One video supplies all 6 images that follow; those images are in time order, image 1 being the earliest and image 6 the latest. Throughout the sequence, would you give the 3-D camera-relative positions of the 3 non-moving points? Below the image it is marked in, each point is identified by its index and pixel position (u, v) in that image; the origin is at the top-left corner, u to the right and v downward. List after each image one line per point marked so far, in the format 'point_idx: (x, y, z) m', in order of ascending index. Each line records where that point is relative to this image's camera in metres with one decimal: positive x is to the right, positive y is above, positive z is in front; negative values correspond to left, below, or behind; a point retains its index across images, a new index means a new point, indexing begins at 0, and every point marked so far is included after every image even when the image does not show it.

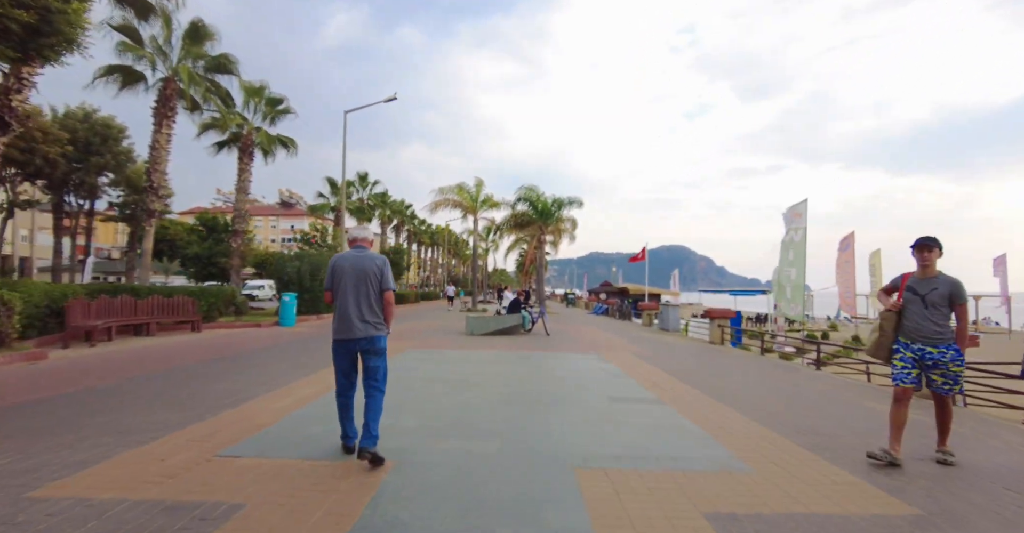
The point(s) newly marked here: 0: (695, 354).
0: (+4.8, -2.3, +11.8) m
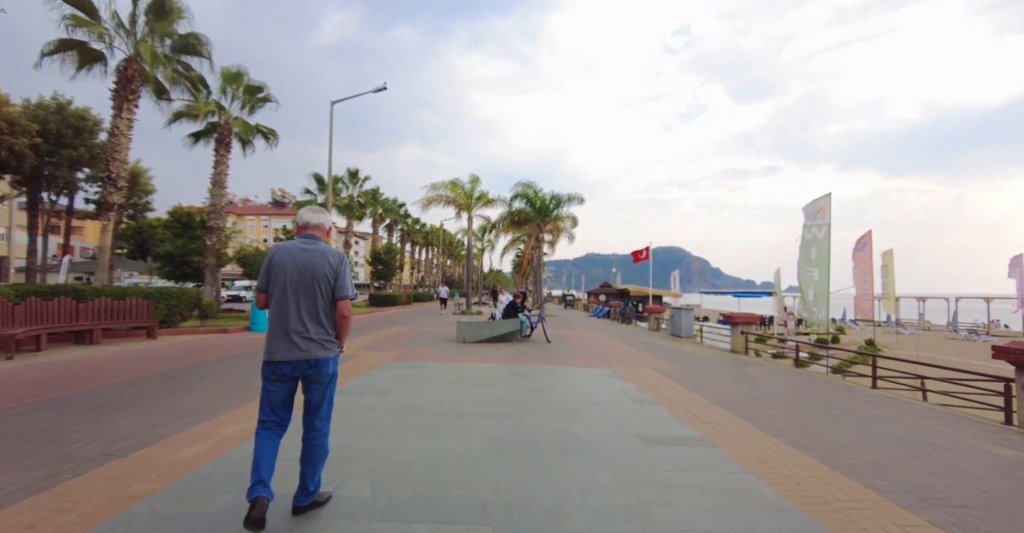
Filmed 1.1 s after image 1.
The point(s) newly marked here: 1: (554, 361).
0: (+4.8, -2.2, +10.4) m
1: (+0.9, -2.1, +9.8) m
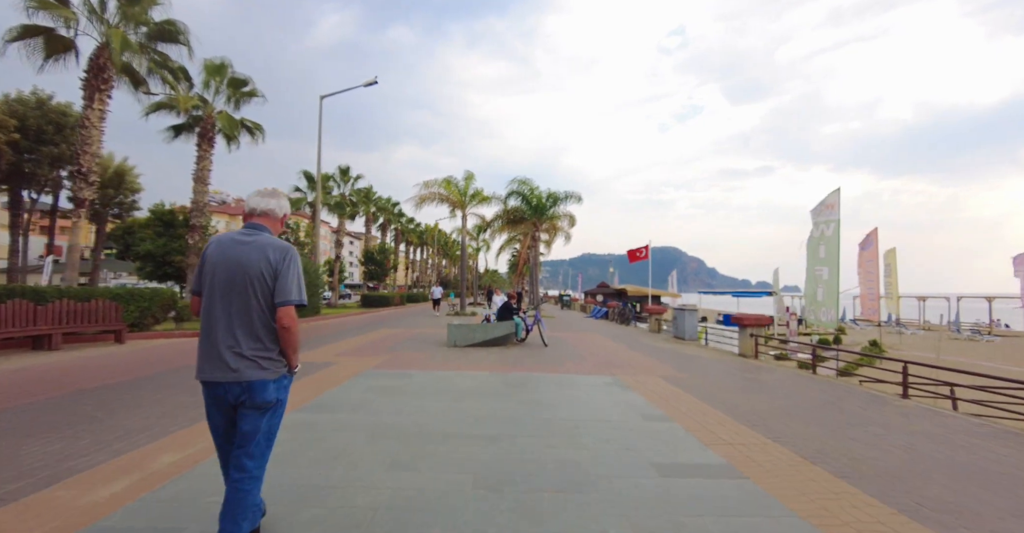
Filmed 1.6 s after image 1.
0: (+4.6, -2.2, +9.6) m
1: (+0.8, -2.0, +9.1) m
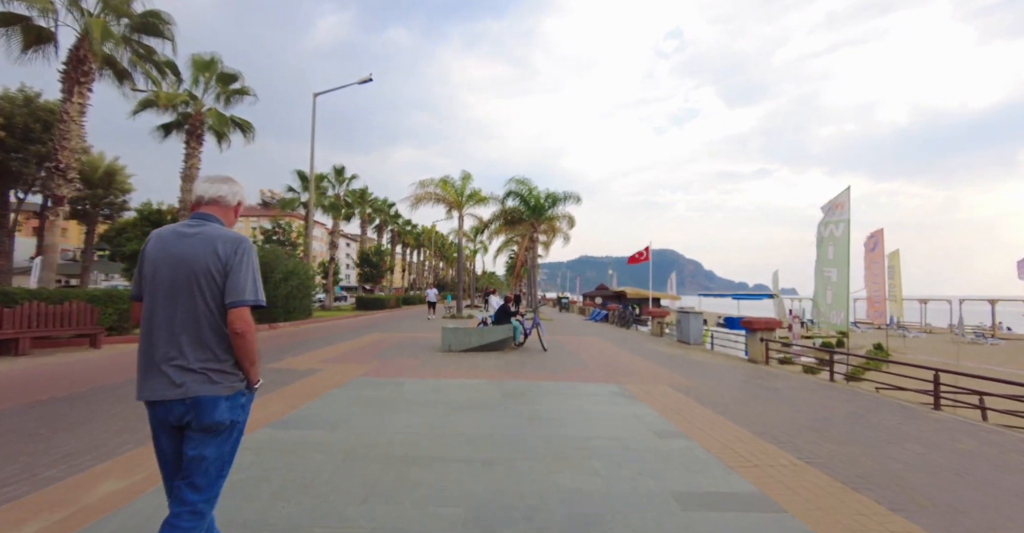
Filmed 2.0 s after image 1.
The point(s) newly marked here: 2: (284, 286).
0: (+4.6, -2.2, +9.1) m
1: (+0.8, -2.0, +8.5) m
2: (-9.7, -0.8, +19.1) m
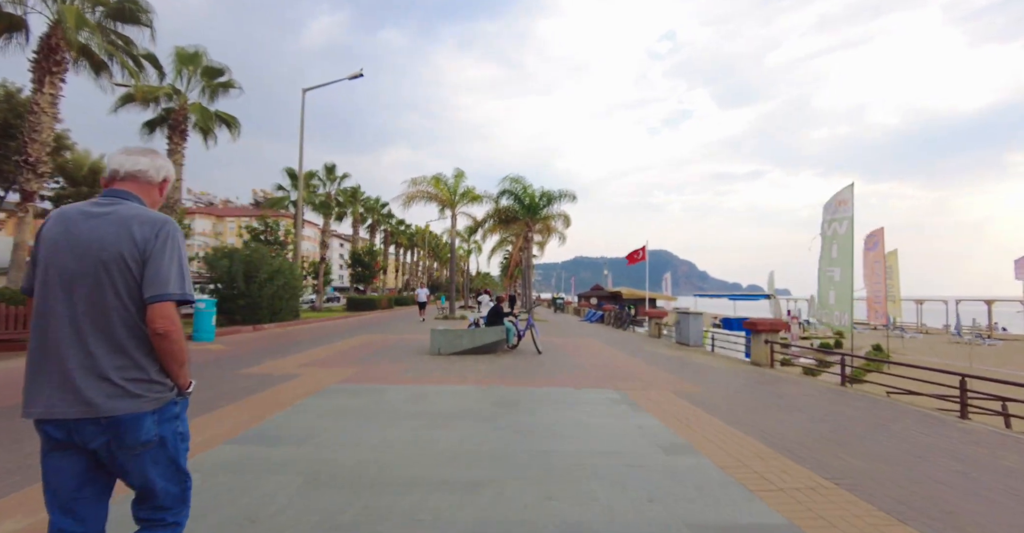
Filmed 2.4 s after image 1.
0: (+4.4, -2.2, +8.6) m
1: (+0.6, -2.0, +8.0) m
2: (-10.0, -0.8, +18.4) m
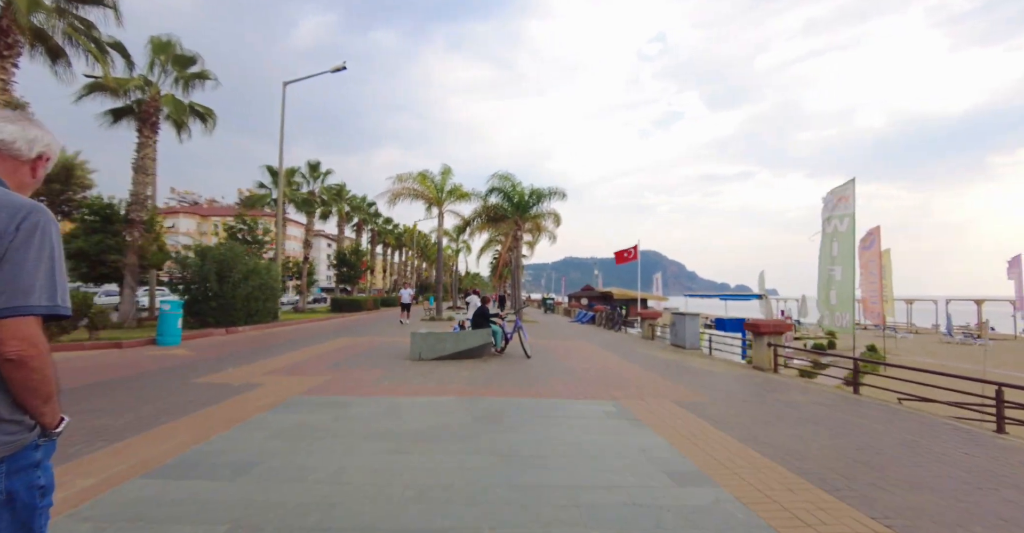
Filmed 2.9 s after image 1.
0: (+4.2, -2.1, +7.9) m
1: (+0.4, -2.0, +7.2) m
2: (-10.4, -0.8, +17.5) m
